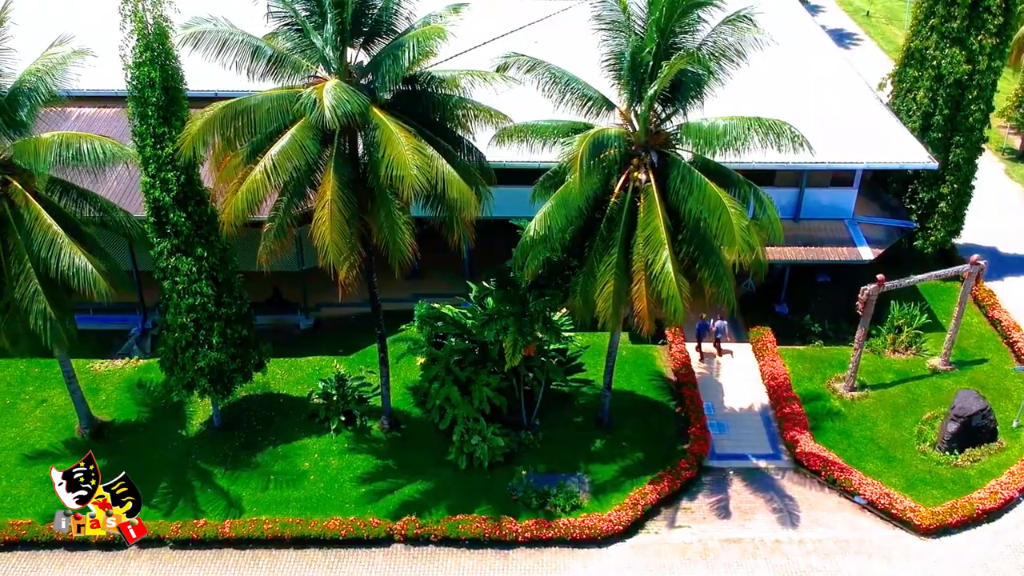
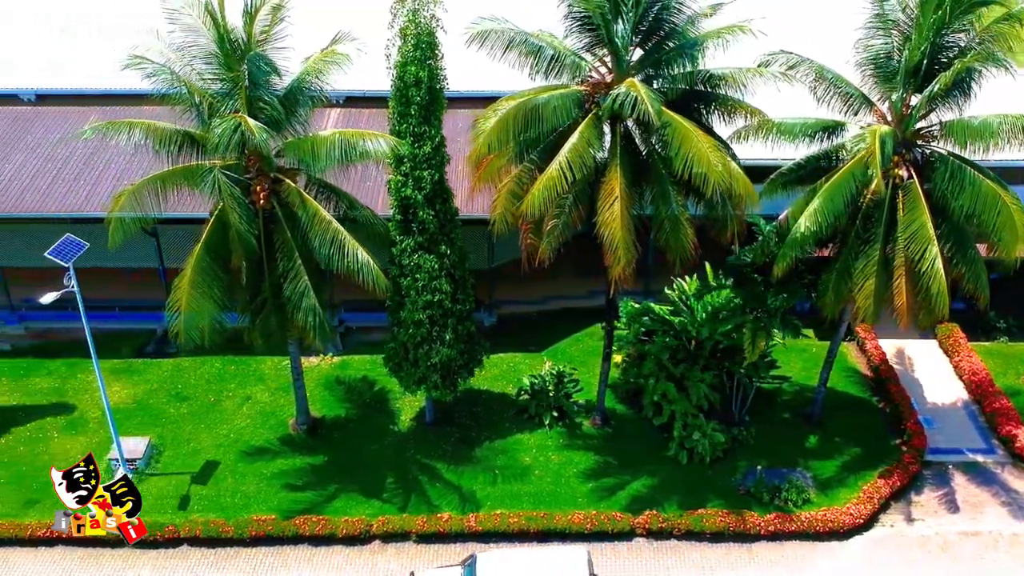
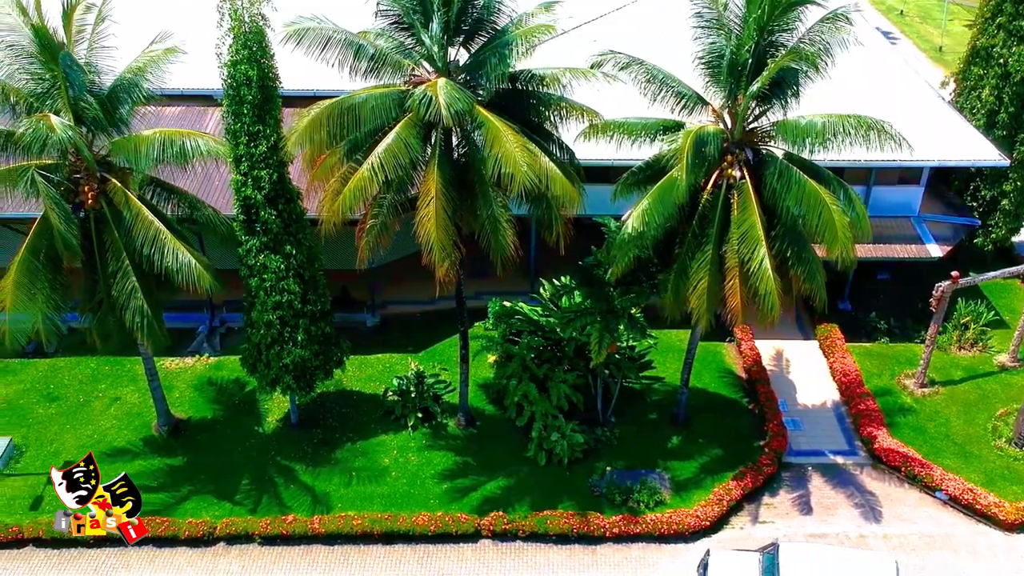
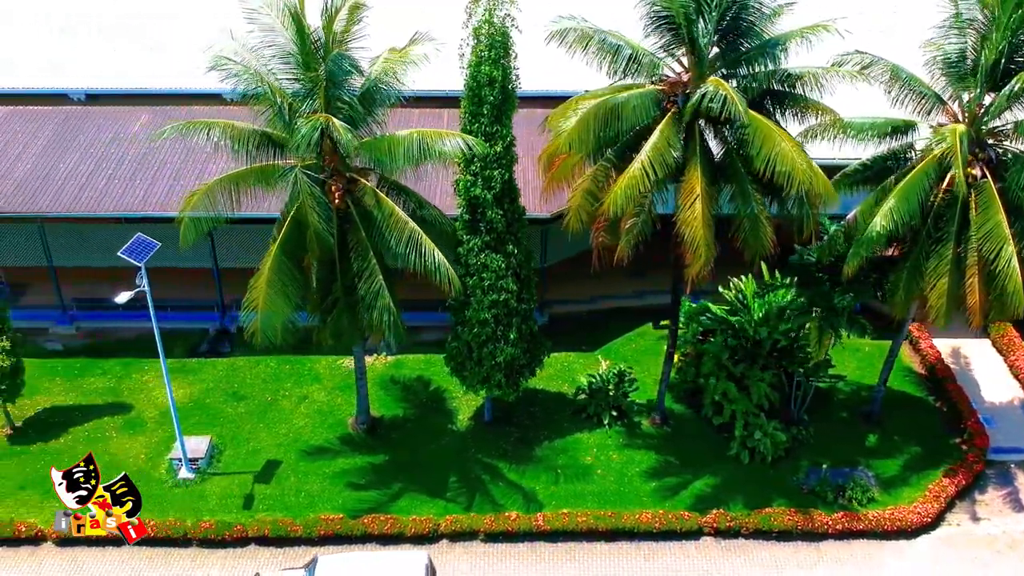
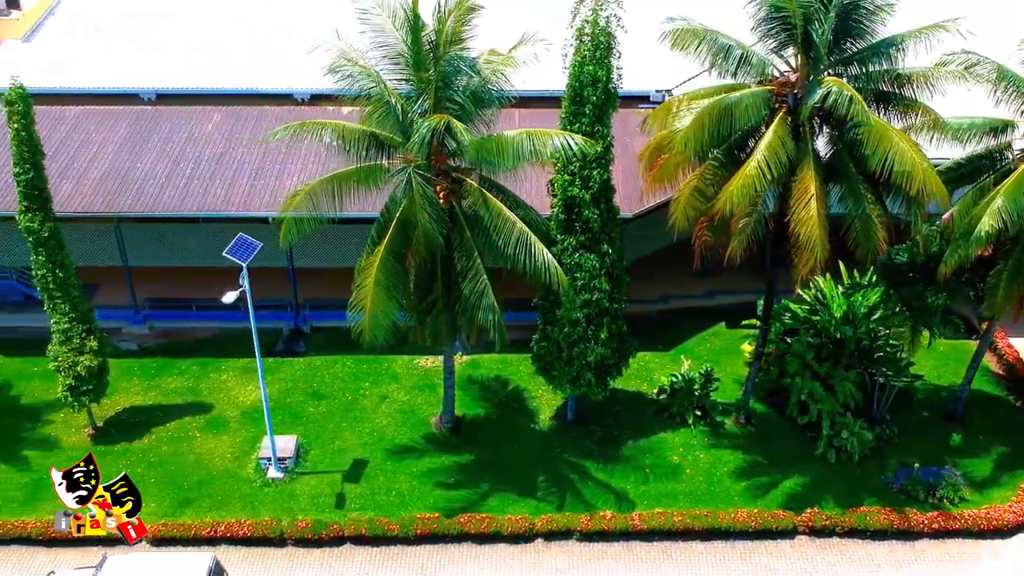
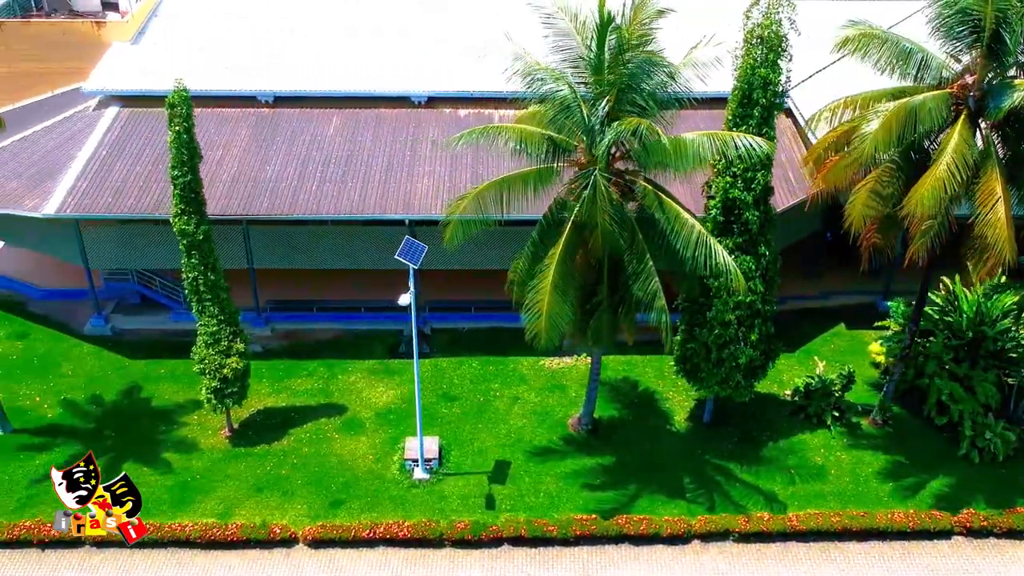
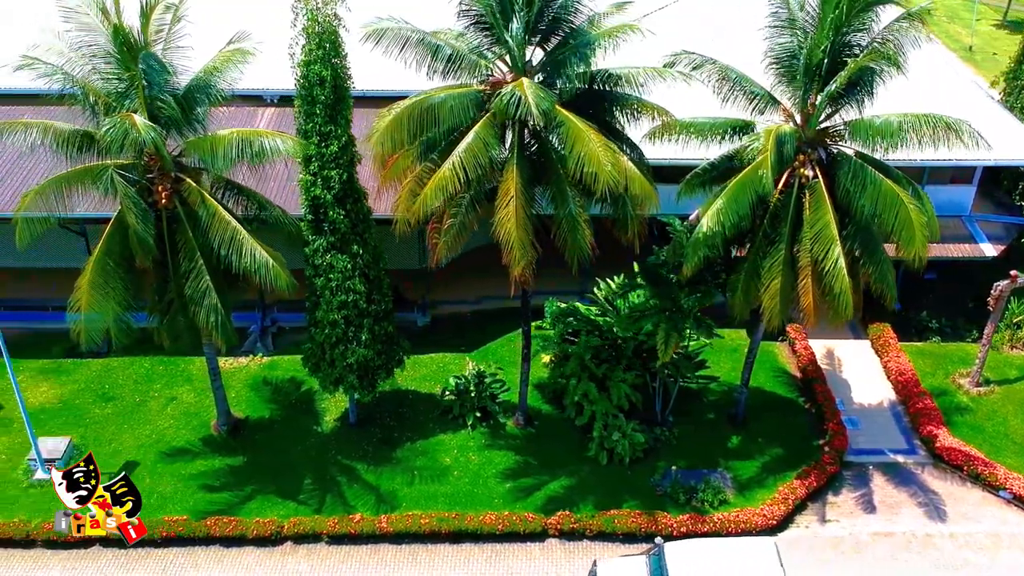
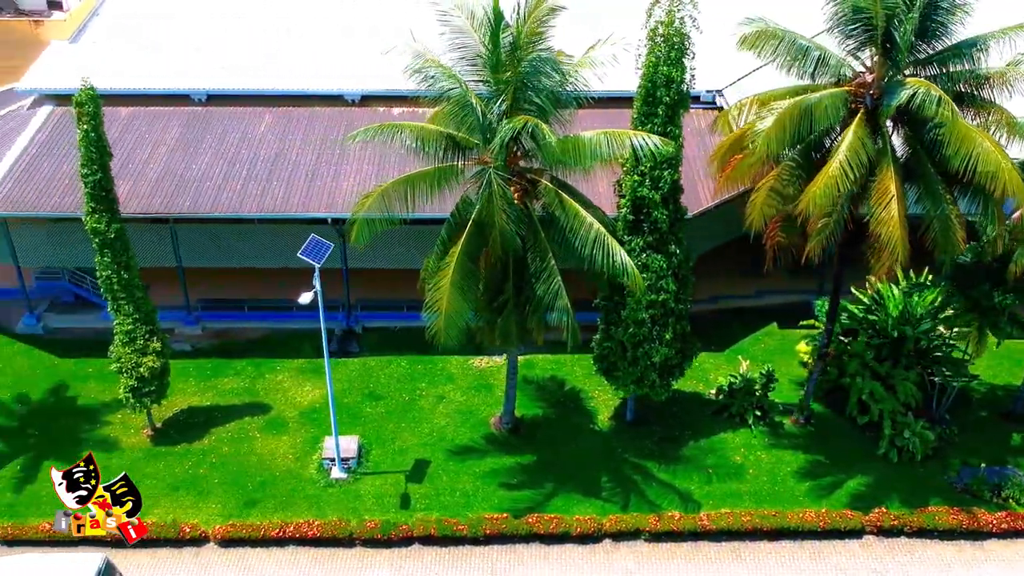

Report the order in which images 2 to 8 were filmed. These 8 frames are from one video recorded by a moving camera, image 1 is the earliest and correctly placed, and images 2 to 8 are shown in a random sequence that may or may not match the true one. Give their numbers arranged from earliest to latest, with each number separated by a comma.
3, 7, 2, 4, 5, 8, 6
